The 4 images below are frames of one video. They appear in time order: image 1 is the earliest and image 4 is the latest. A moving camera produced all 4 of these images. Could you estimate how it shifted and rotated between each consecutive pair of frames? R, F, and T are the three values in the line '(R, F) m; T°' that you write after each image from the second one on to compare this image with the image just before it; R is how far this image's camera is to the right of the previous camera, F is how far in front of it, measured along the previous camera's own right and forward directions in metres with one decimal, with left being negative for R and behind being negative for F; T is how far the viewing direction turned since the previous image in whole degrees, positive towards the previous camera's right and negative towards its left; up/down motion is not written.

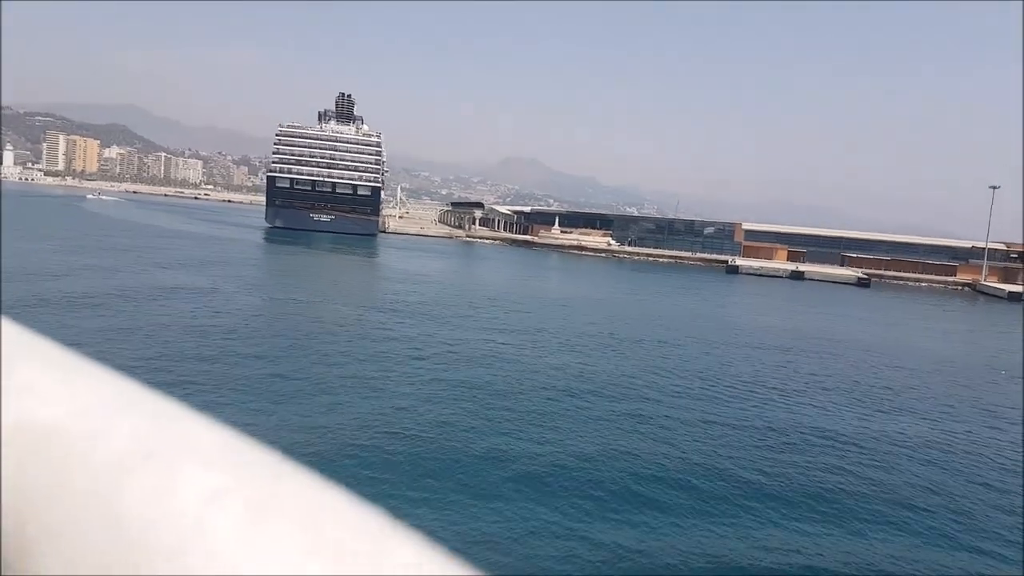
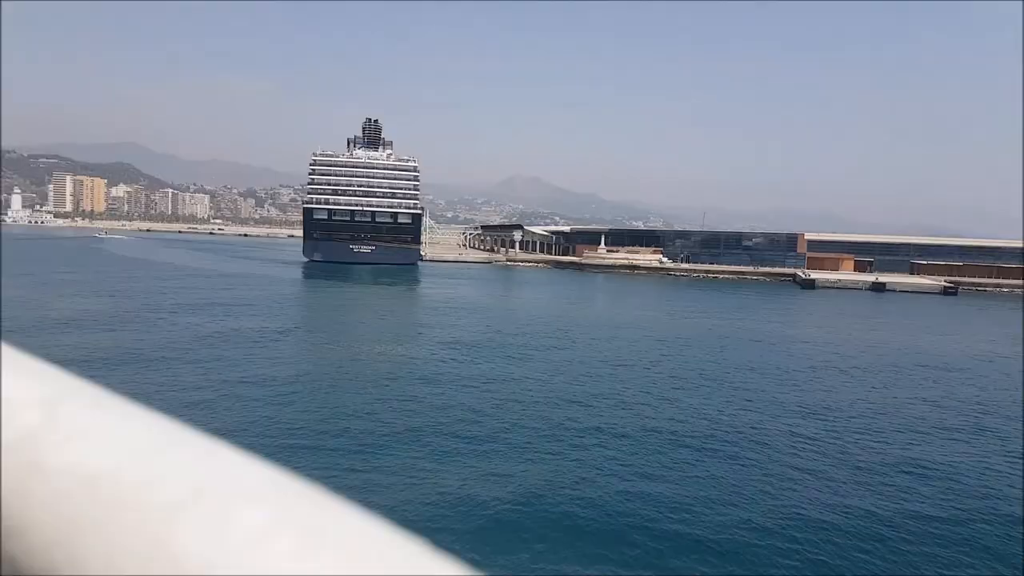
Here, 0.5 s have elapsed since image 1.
(-1.0, +0.8) m; -1°
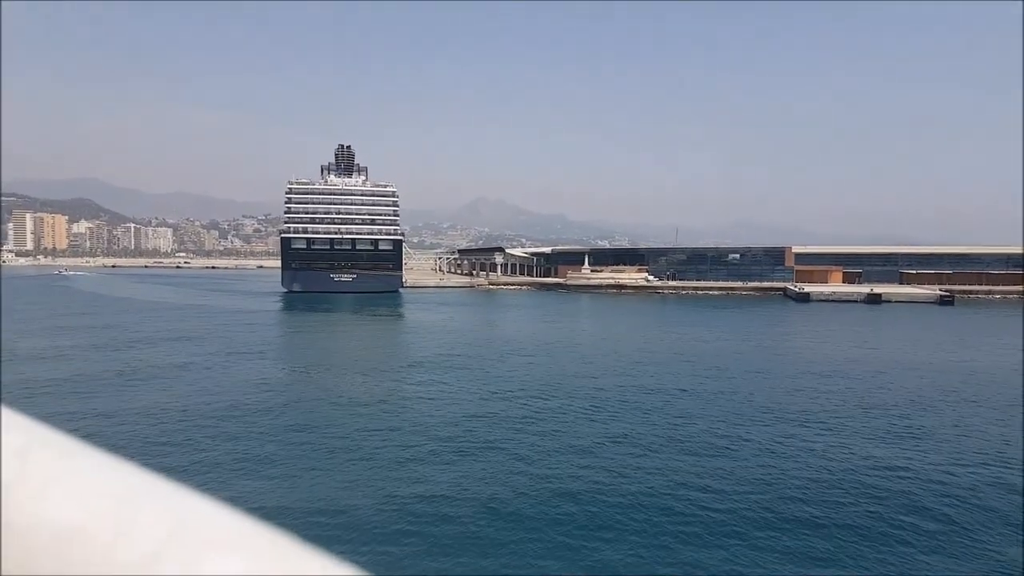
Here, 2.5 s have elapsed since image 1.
(-0.4, +0.5) m; +2°
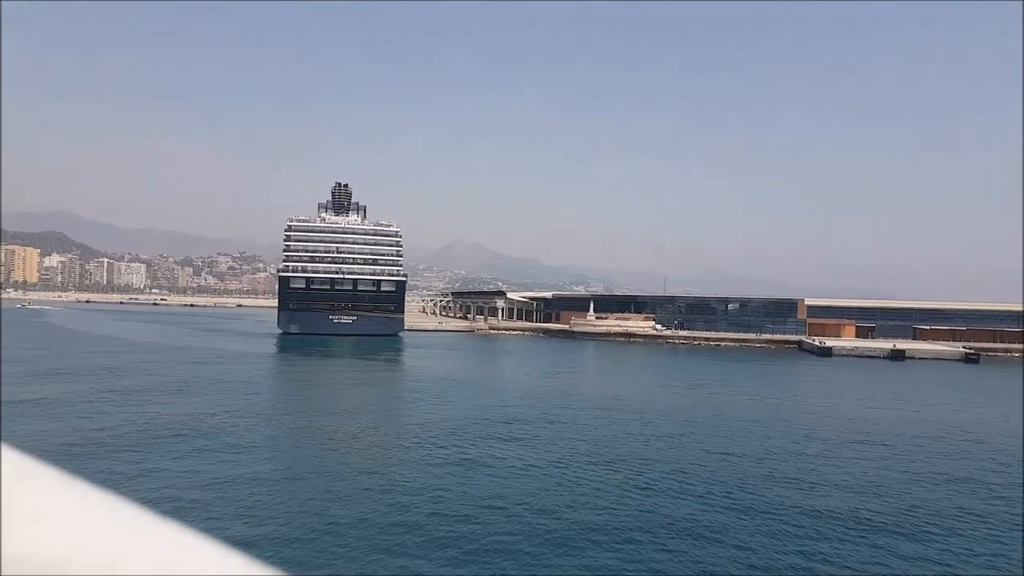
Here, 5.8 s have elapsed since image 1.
(-0.7, +0.5) m; +2°
